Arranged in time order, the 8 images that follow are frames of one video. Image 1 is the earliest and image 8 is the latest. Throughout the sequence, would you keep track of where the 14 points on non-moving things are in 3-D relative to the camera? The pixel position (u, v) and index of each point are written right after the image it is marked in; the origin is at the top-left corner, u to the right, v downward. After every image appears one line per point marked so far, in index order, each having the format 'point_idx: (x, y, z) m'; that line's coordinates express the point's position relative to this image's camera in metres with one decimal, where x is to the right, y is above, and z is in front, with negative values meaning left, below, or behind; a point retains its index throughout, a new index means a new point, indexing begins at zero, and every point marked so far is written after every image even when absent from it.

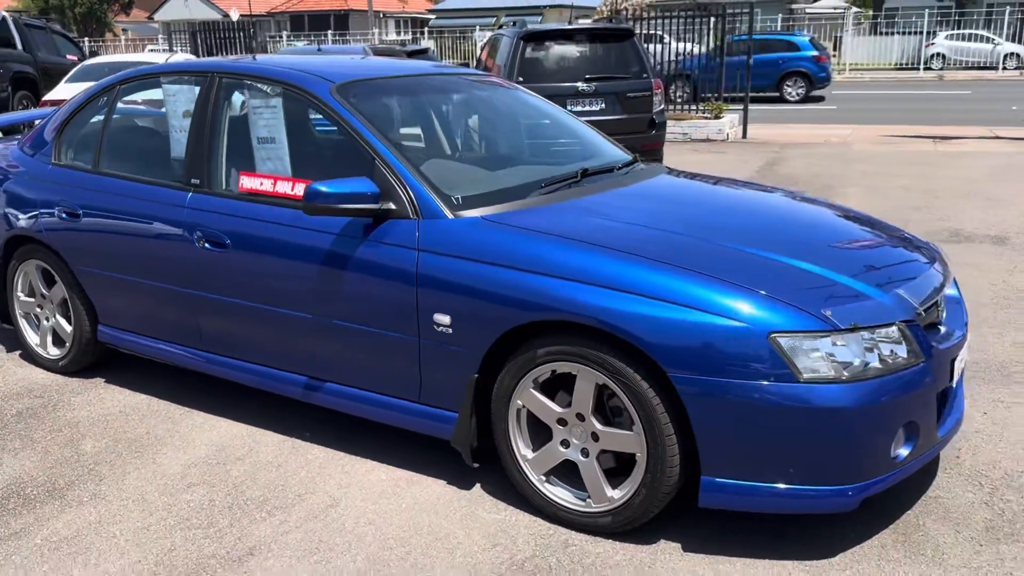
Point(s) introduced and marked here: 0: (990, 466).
0: (+1.9, -0.7, +3.5) m
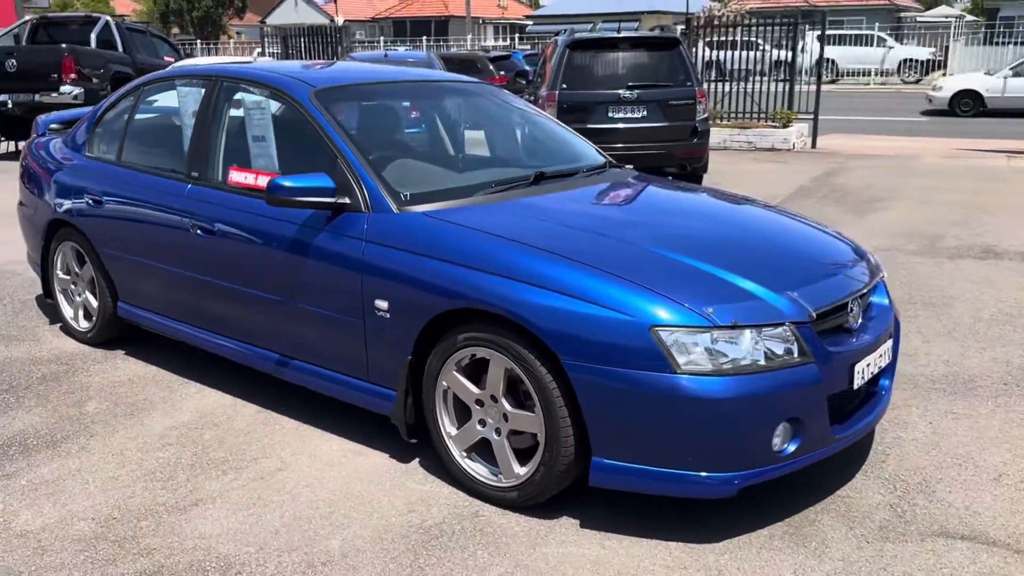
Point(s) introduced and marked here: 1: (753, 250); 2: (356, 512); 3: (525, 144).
0: (+1.6, -0.7, +3.6) m
1: (+0.9, +0.2, +3.5) m
2: (-0.6, -0.8, +3.3) m
3: (0.0, +0.8, +4.8) m
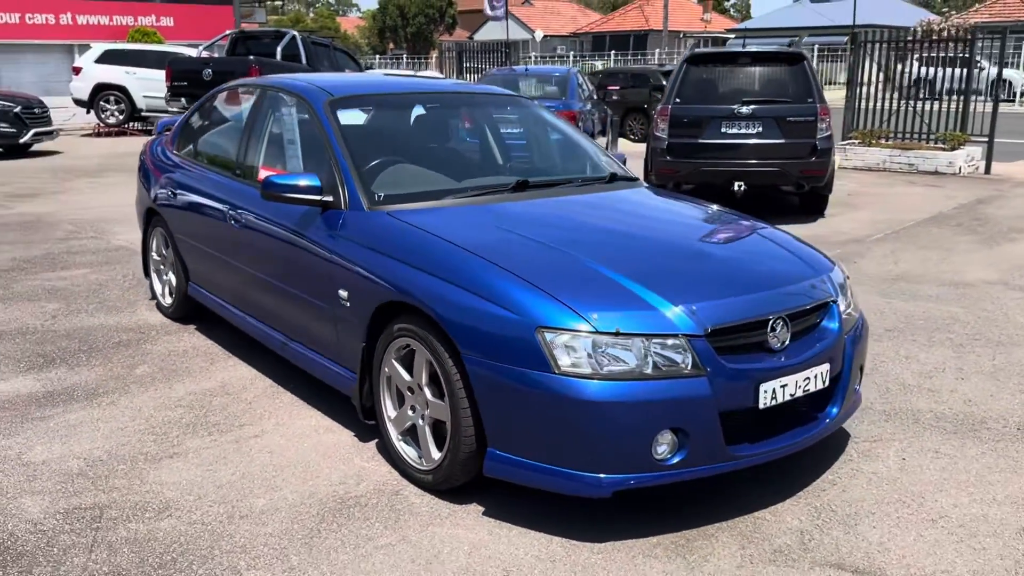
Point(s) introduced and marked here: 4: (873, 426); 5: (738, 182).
0: (+1.3, -0.8, +3.4) m
1: (+0.7, +0.1, +3.6) m
2: (-0.9, -0.8, +3.7) m
3: (+0.1, +0.7, +5.0) m
4: (+1.7, -0.6, +4.2) m
5: (+2.4, +1.1, +9.5) m
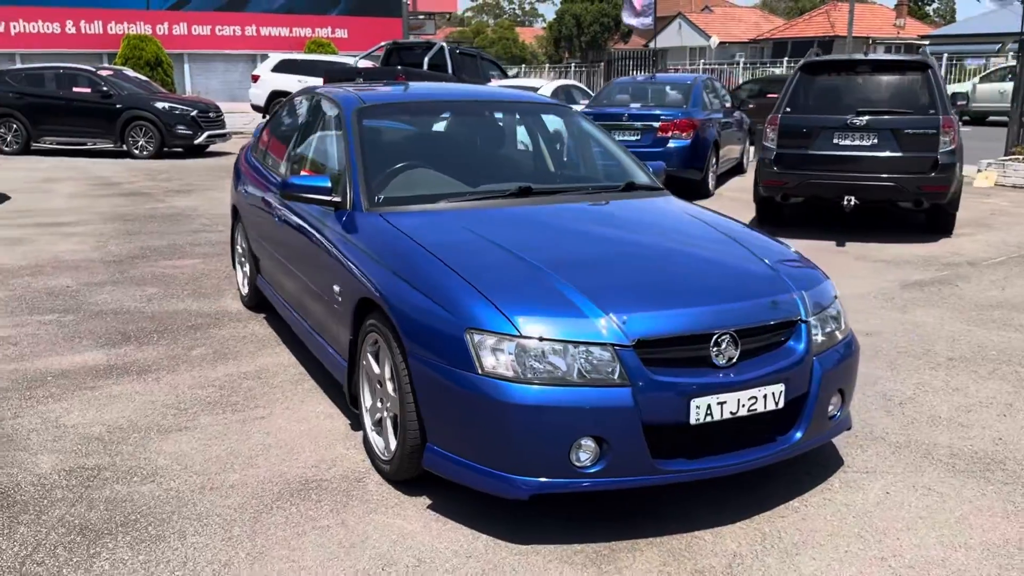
0: (+1.1, -0.9, +3.3) m
1: (+0.5, +0.1, +3.5) m
2: (-1.0, -0.7, +3.9) m
3: (+0.2, +0.7, +5.0) m
4: (+1.6, -0.7, +3.9) m
5: (+3.4, +0.9, +9.1) m
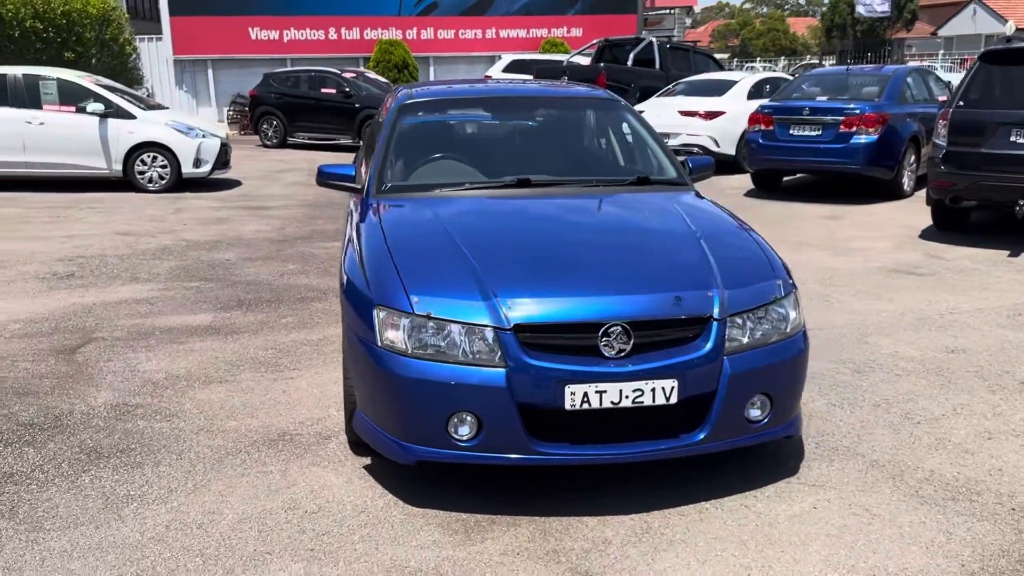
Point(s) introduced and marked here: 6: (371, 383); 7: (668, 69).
0: (+0.6, -0.9, +3.2) m
1: (+0.3, +0.1, +3.6) m
2: (-1.2, -0.6, +4.5) m
3: (+0.4, +0.8, +5.1) m
4: (+1.3, -0.8, +3.7) m
5: (+4.7, +0.8, +8.0) m
6: (-0.5, -0.4, +3.5) m
7: (+3.1, +4.3, +17.7) m
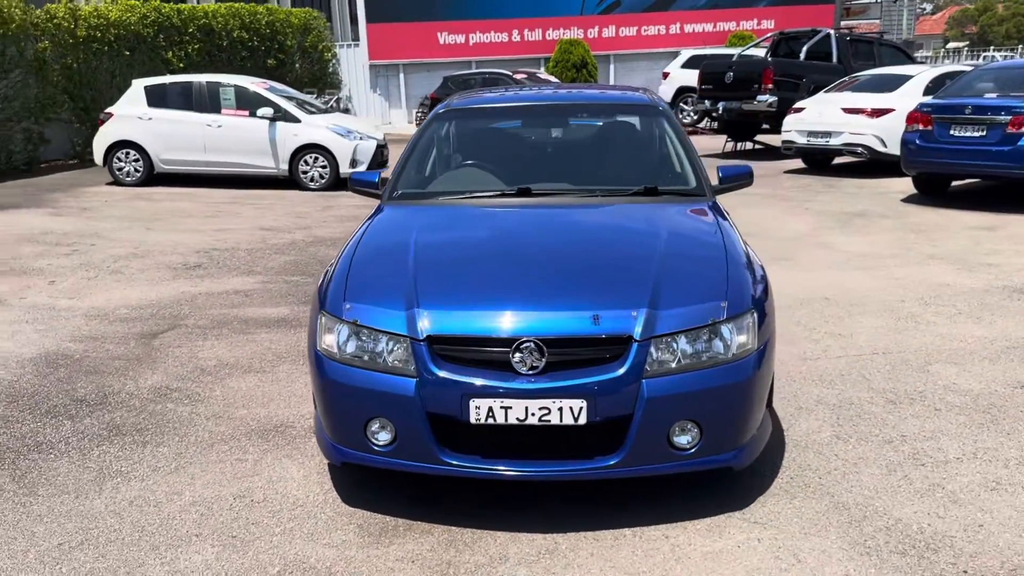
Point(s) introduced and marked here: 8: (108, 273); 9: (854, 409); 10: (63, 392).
0: (+0.3, -0.9, +3.2) m
1: (0.0, +0.1, +3.6) m
2: (-1.2, -0.6, +4.8) m
3: (+0.6, +0.7, +5.0) m
4: (+1.1, -0.9, +3.4) m
5: (+5.4, +0.6, +6.9) m
6: (-0.8, -0.4, +3.7) m
7: (+6.2, +4.2, +16.6) m
8: (-3.6, +0.1, +8.0) m
9: (+1.7, -0.6, +4.5) m
10: (-2.5, -0.6, +5.0) m
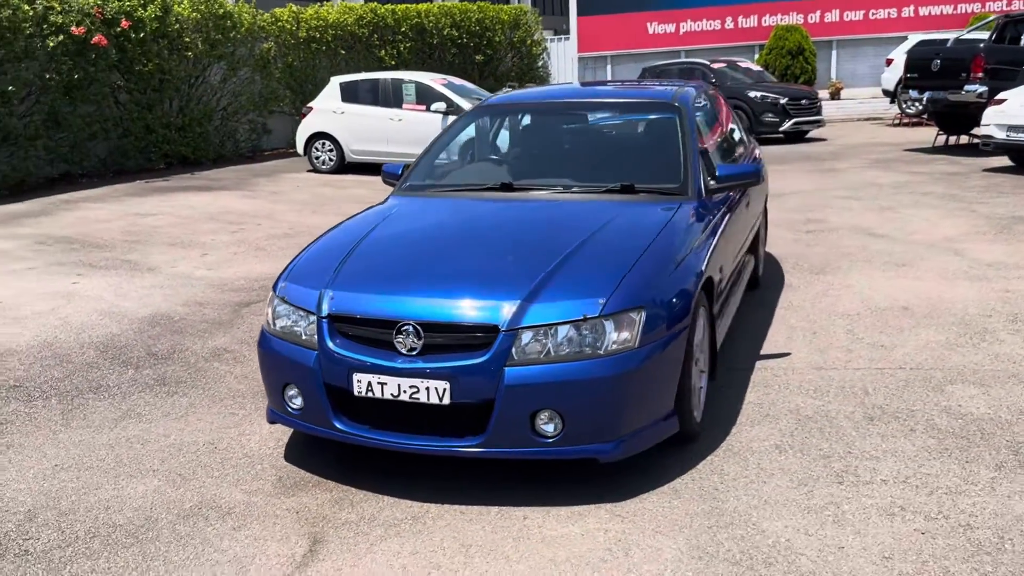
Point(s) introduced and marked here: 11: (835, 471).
0: (-0.3, -0.9, +3.4) m
1: (-0.3, +0.1, +3.9) m
2: (-1.2, -0.5, +5.3) m
3: (+0.6, +0.7, +5.1) m
4: (+0.6, -0.9, +3.5) m
5: (+5.7, +0.3, +5.6) m
6: (-1.1, -0.3, +4.2) m
7: (+9.3, +3.9, +14.6) m
8: (-2.6, +0.4, +9.1) m
9: (+1.5, -0.6, +4.3) m
10: (-2.4, -0.4, +5.9) m
11: (+1.3, -0.8, +3.7) m
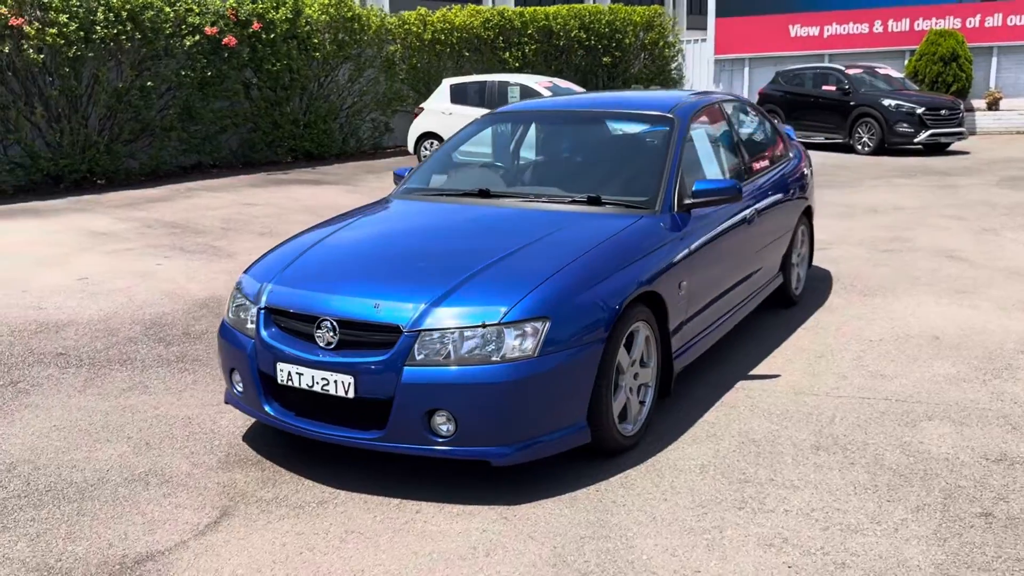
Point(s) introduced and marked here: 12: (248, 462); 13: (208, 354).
0: (-0.7, -0.9, +3.6) m
1: (-0.6, +0.1, +4.1) m
2: (-1.3, -0.4, +5.7) m
3: (+0.6, +0.7, +5.1) m
4: (+0.1, -0.9, +3.5) m
5: (+5.6, 0.0, +4.7) m
6: (-1.4, -0.3, +4.5) m
7: (+10.9, +3.3, +13.0) m
8: (-2.0, +0.5, +9.6) m
9: (+1.2, -0.7, +4.2) m
10: (-2.4, -0.3, +6.4) m
11: (+0.9, -0.8, +3.6) m
12: (-1.2, -0.8, +4.1) m
13: (-2.0, -0.4, +5.8) m
